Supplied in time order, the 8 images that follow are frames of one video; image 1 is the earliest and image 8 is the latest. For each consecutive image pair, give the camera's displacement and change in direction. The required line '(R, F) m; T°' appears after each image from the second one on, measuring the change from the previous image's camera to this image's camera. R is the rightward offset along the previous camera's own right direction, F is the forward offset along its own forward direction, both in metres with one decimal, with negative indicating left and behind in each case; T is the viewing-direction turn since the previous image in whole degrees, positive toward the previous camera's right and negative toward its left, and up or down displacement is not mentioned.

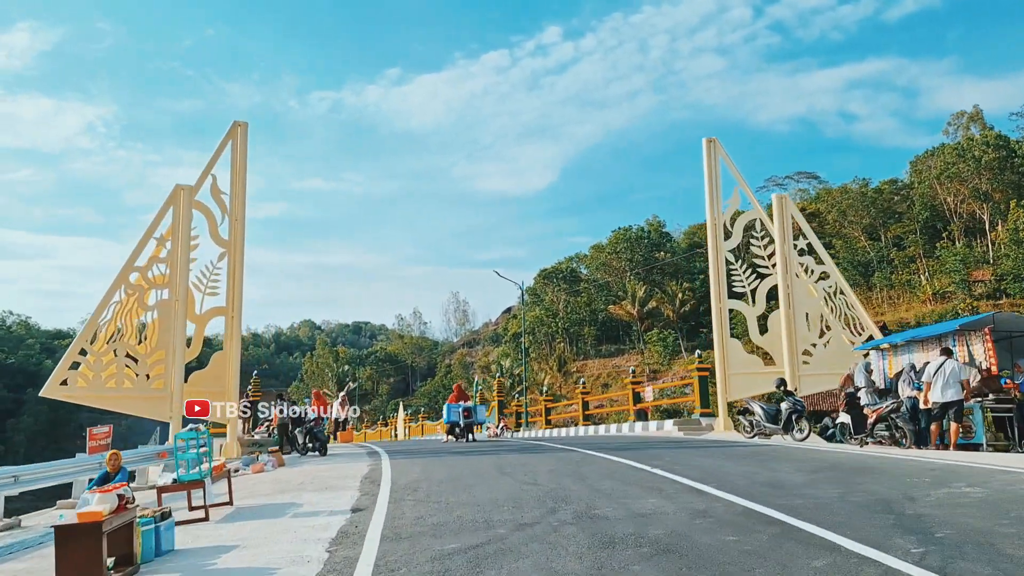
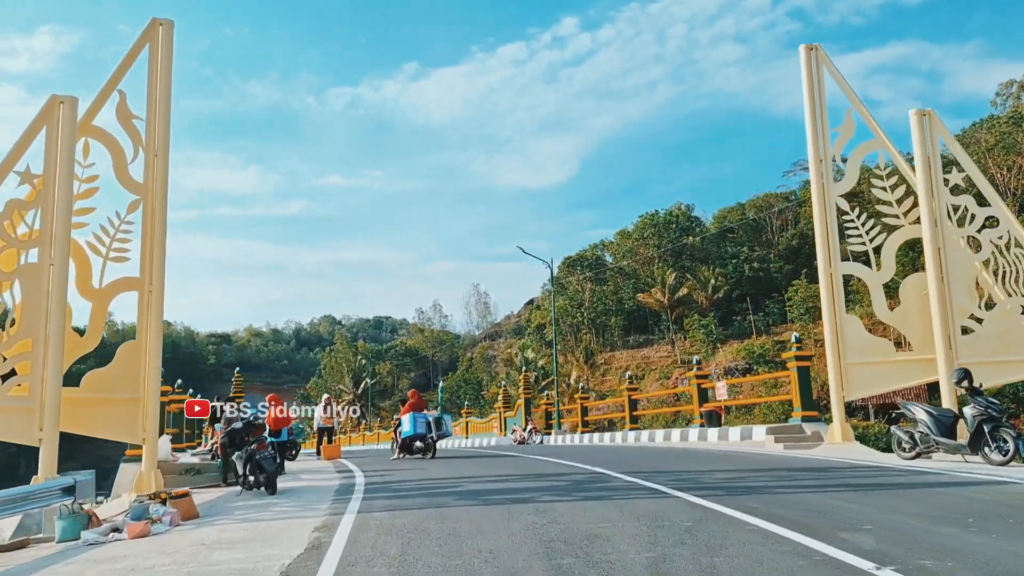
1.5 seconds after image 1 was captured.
(-0.2, +5.2) m; -2°
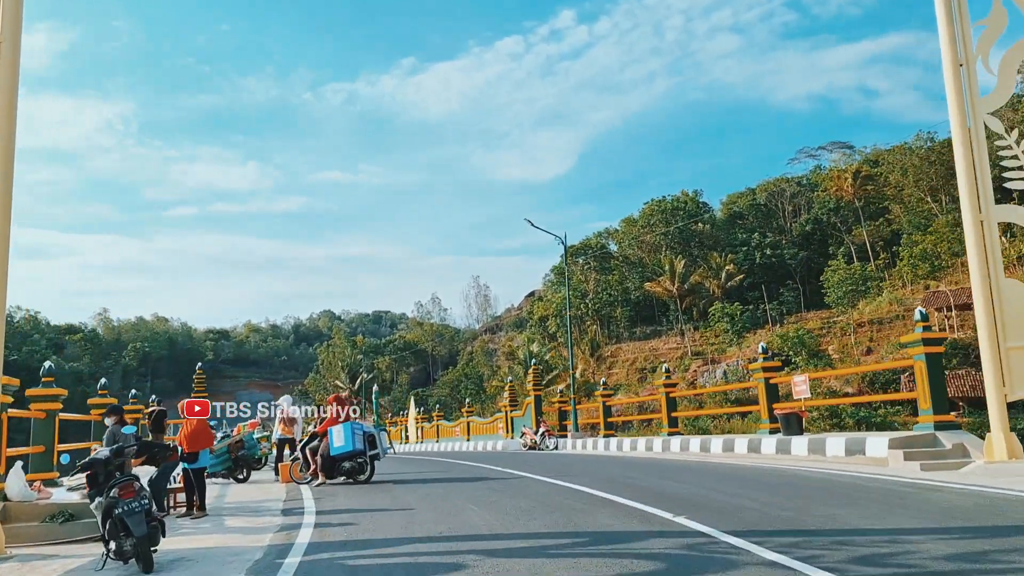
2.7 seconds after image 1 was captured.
(-0.3, +4.1) m; 0°
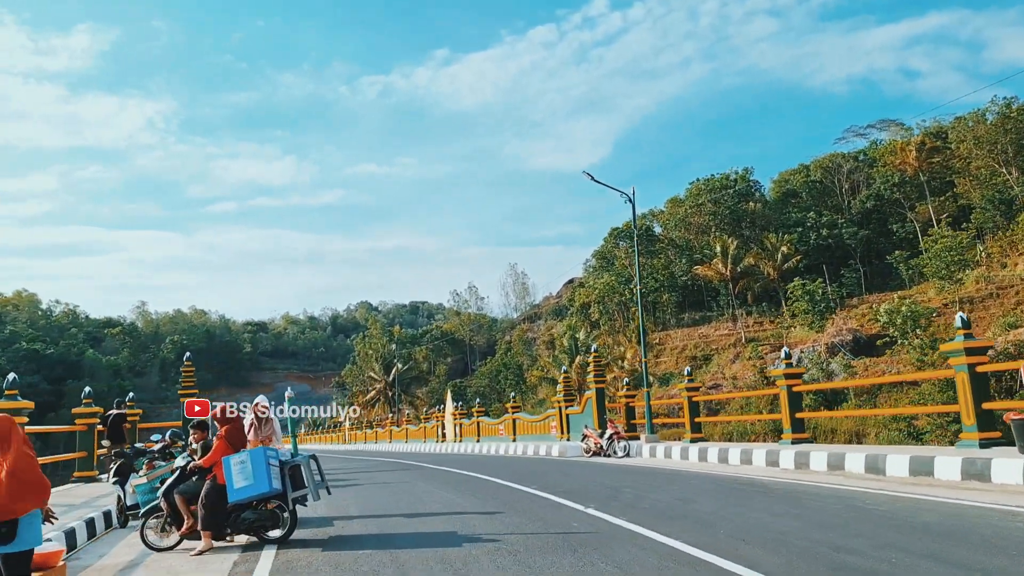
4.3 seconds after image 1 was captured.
(-0.5, +4.6) m; -3°
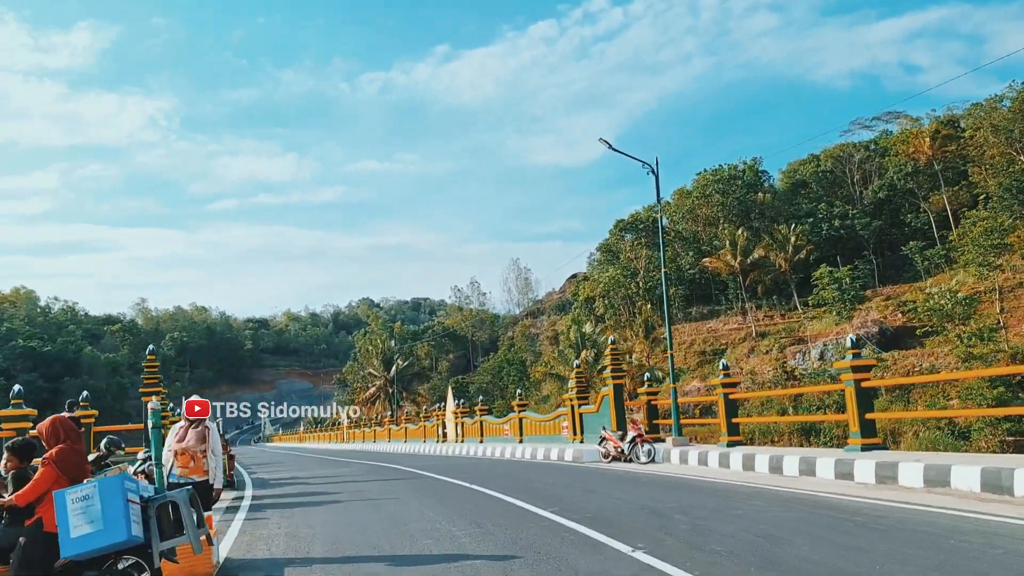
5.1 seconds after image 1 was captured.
(-0.1, +2.3) m; 0°
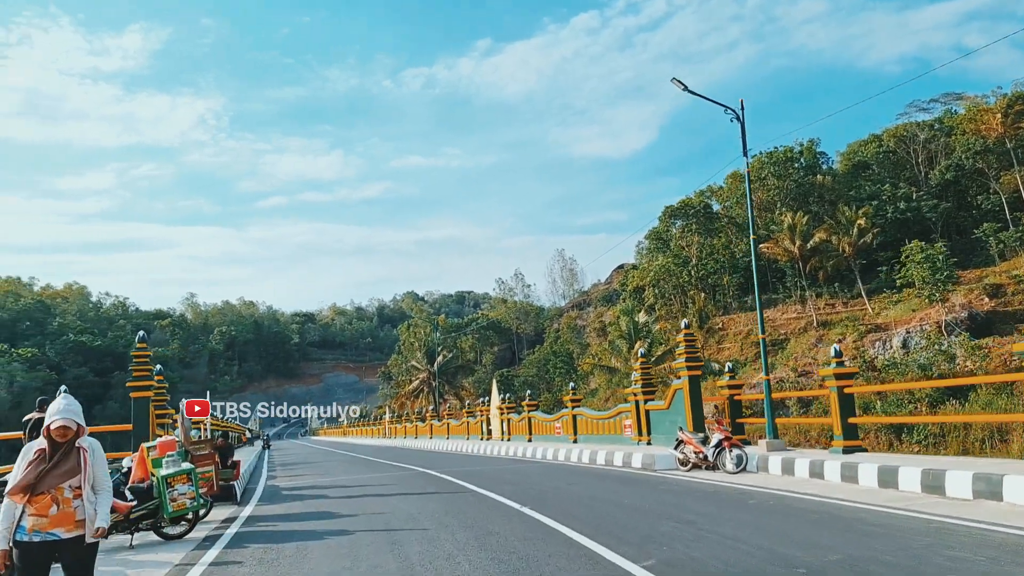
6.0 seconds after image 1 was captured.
(-0.2, +2.9) m; -3°
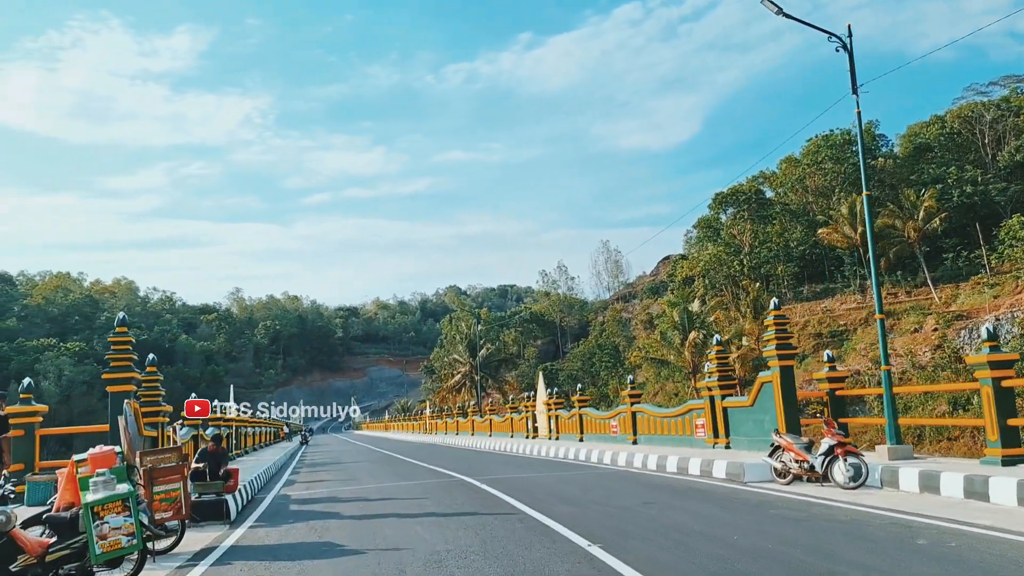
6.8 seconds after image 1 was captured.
(-0.2, +2.5) m; -3°
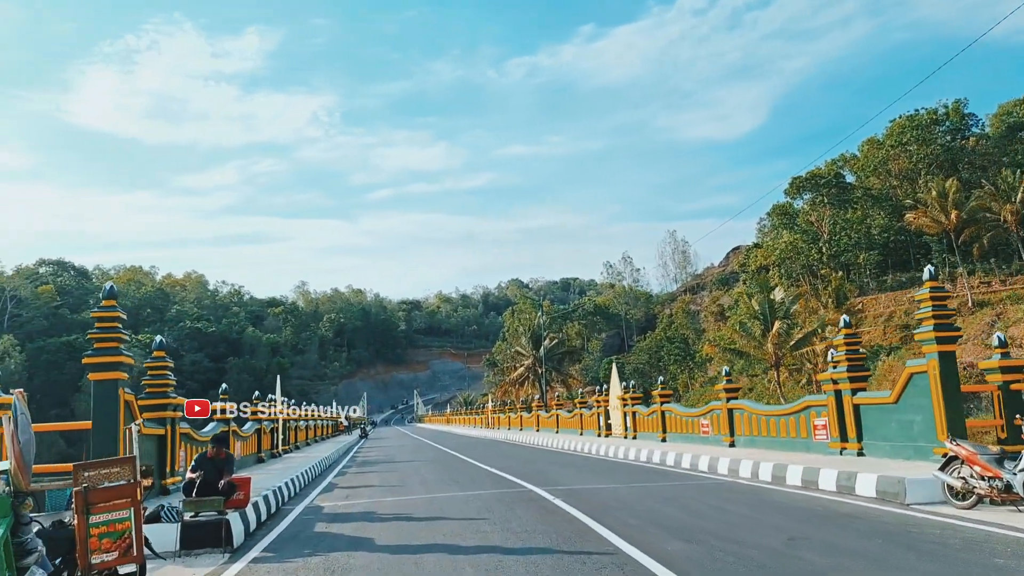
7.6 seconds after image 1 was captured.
(-0.3, +2.5) m; -5°
